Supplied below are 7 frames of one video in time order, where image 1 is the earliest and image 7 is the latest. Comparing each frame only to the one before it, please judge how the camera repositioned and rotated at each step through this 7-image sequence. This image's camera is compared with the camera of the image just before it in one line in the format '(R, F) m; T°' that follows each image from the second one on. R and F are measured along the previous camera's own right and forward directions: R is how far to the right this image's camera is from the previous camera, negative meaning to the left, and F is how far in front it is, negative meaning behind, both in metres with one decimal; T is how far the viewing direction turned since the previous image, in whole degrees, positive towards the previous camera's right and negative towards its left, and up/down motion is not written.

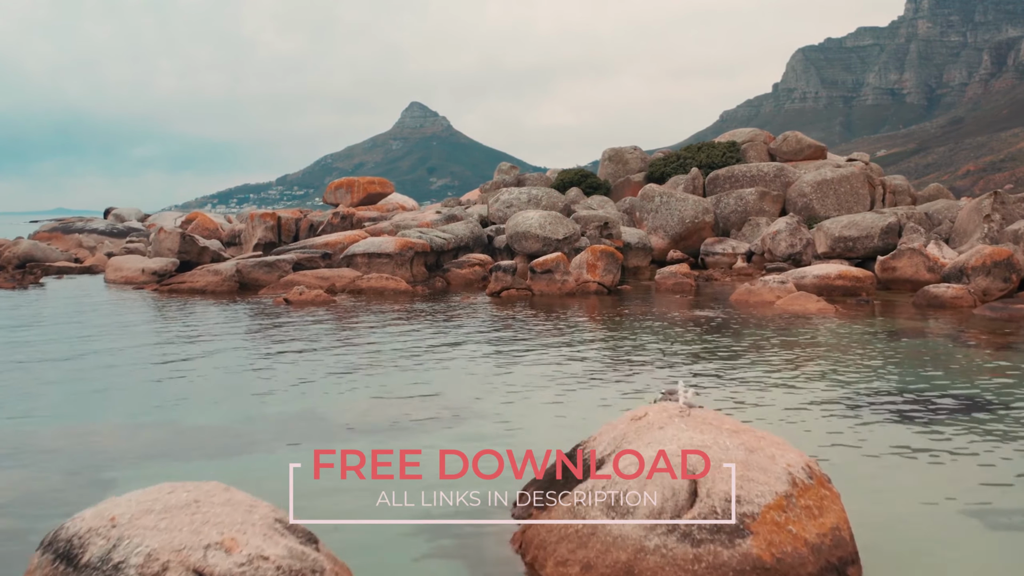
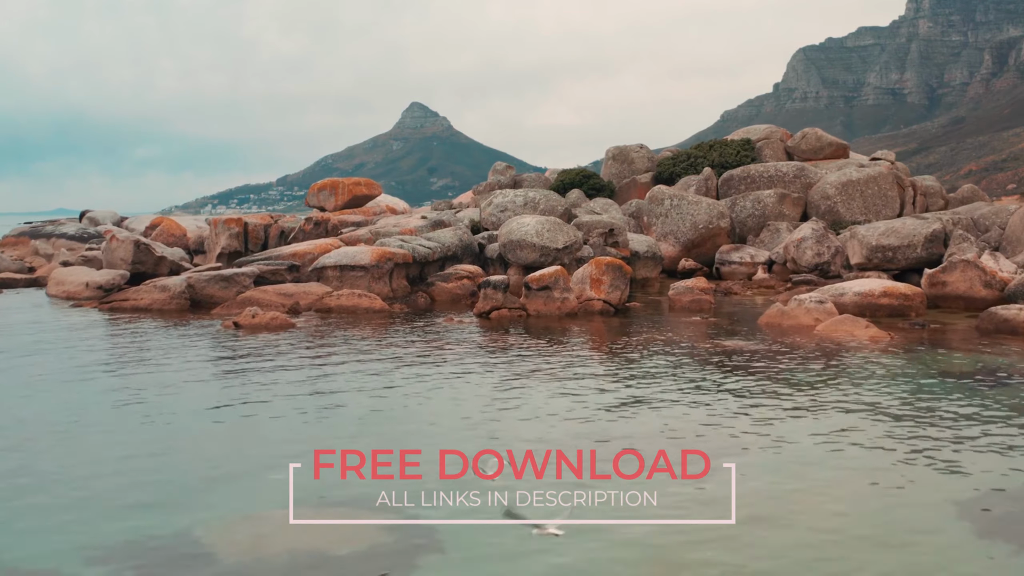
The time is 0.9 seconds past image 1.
(+0.2, +3.4) m; 0°
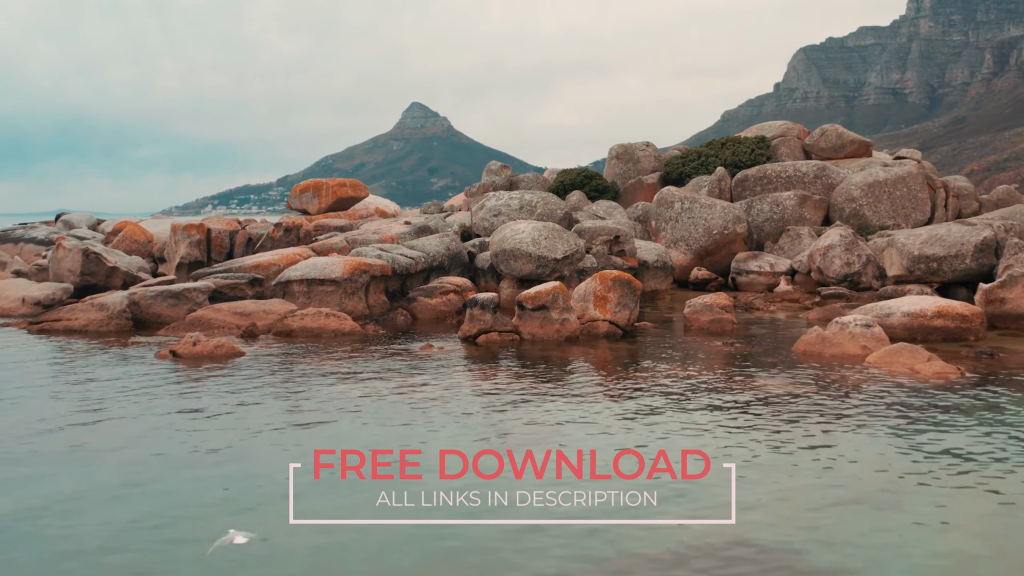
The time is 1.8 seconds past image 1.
(+0.2, +3.0) m; 0°
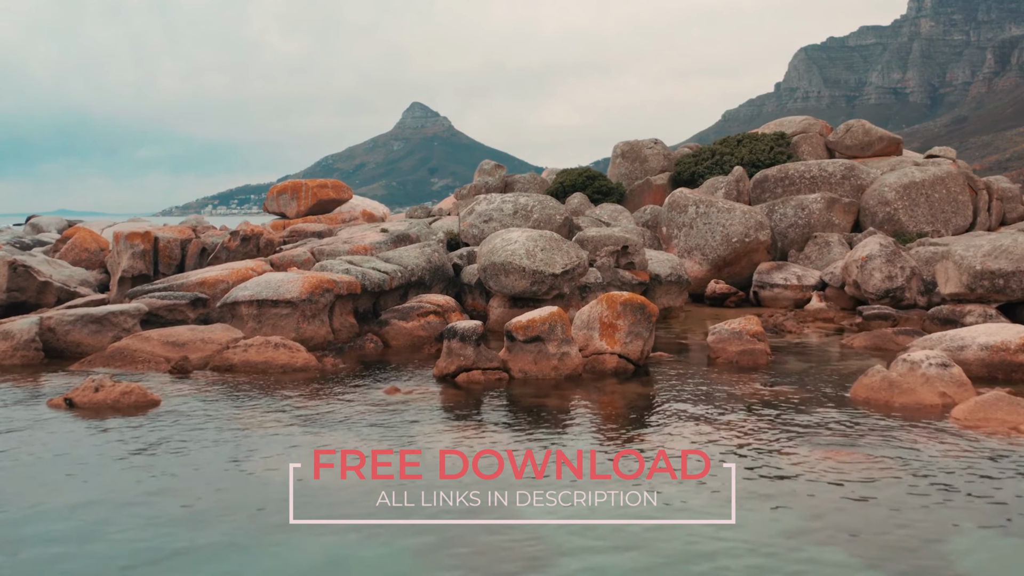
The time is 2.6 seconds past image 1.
(+0.2, +3.3) m; 0°
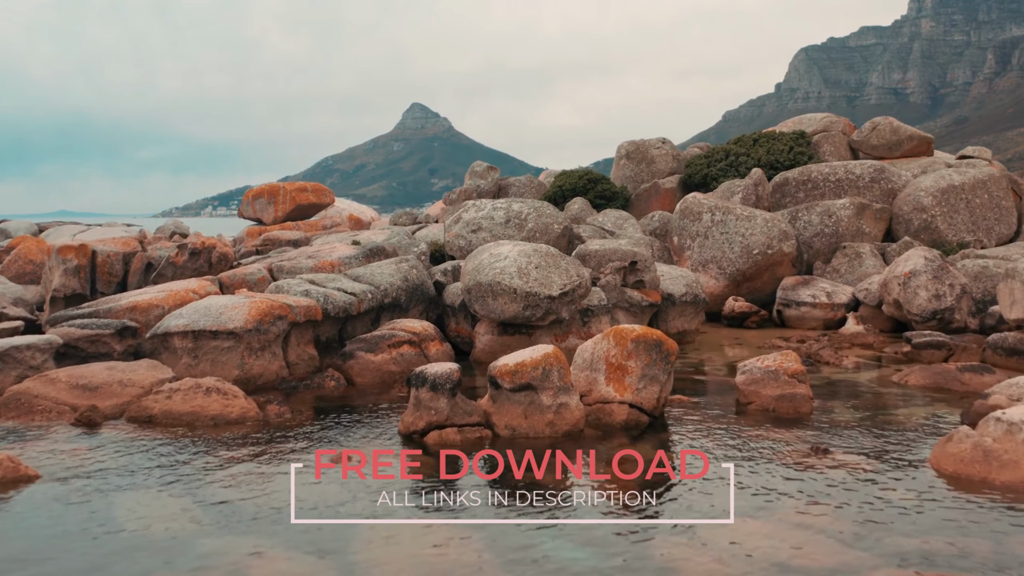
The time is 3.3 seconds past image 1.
(+0.2, +2.9) m; 0°
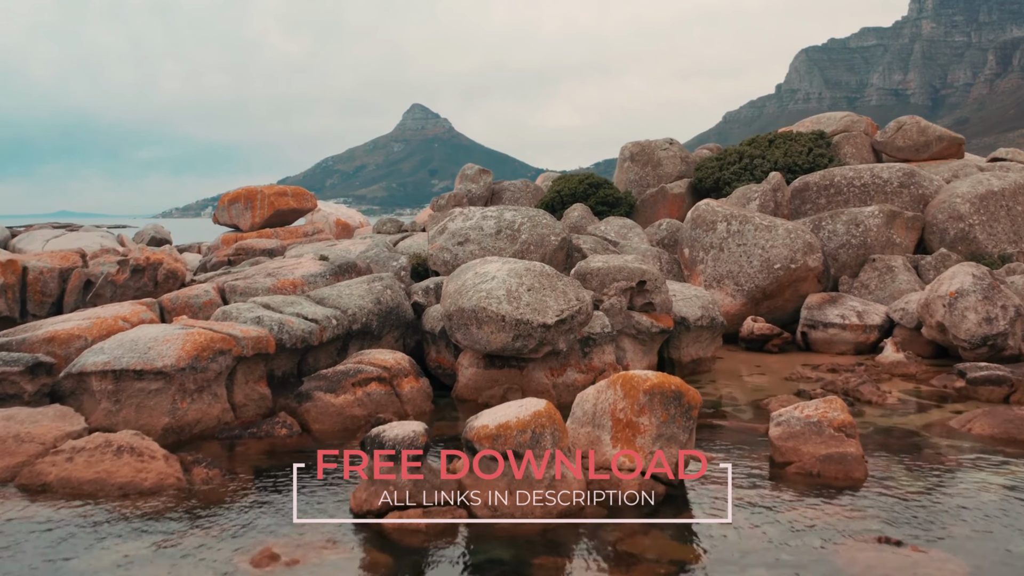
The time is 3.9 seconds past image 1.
(+0.2, +2.4) m; 0°
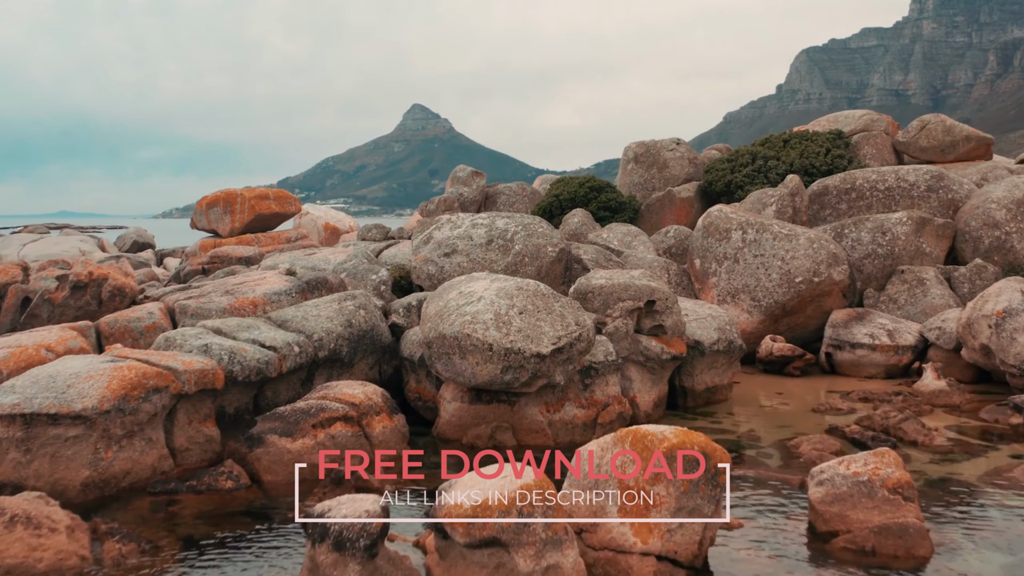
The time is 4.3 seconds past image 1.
(+0.2, +1.9) m; 0°
